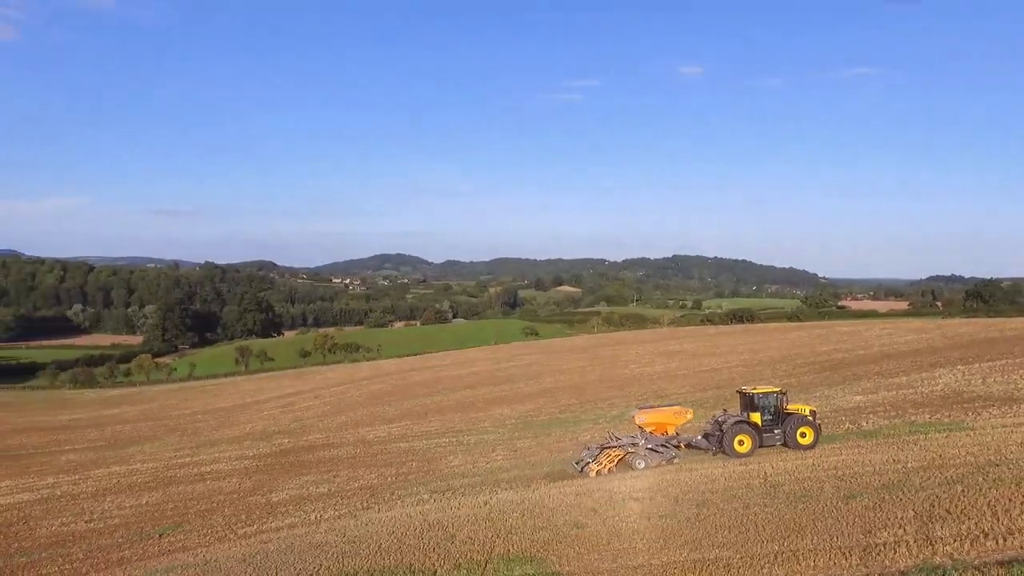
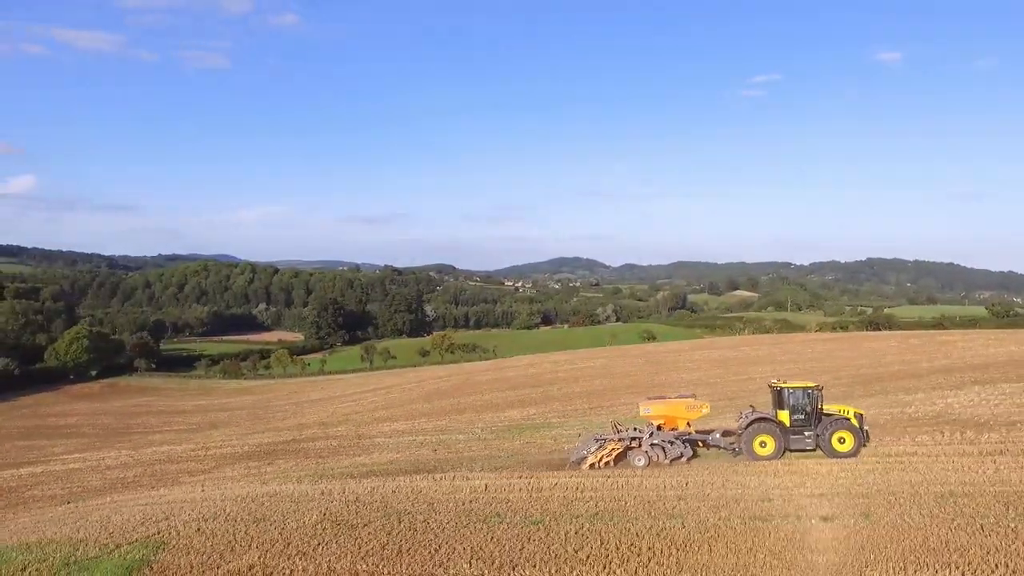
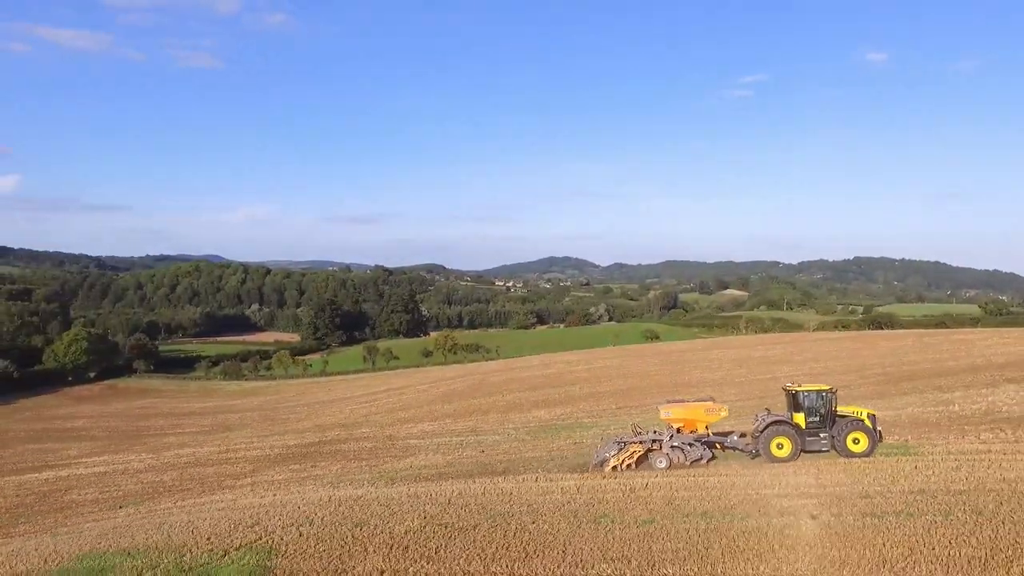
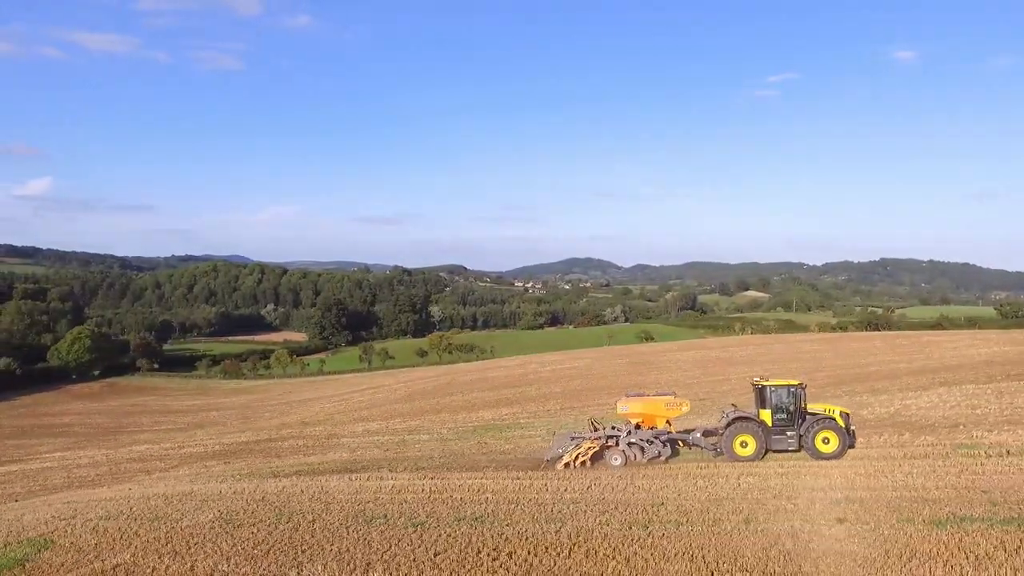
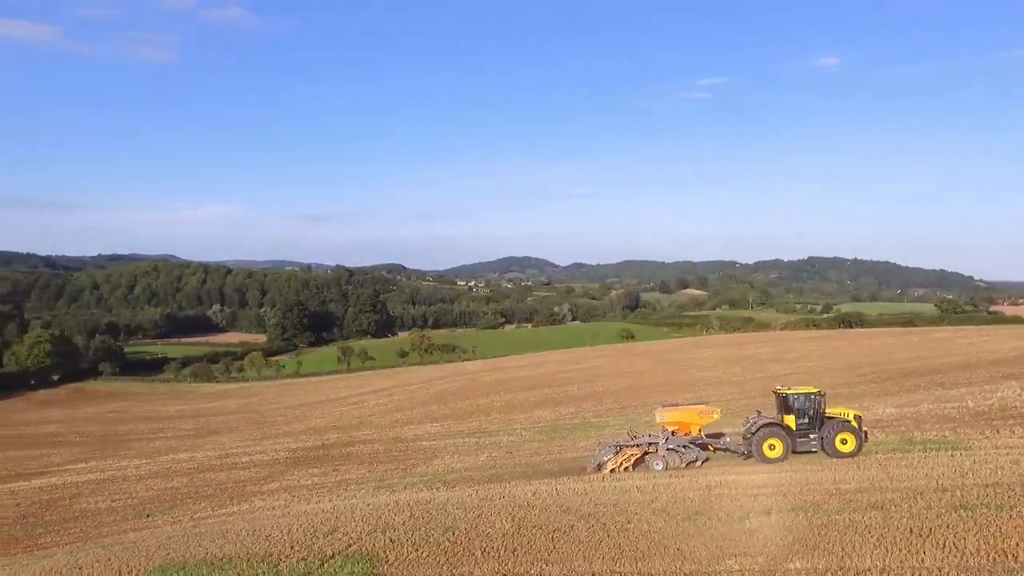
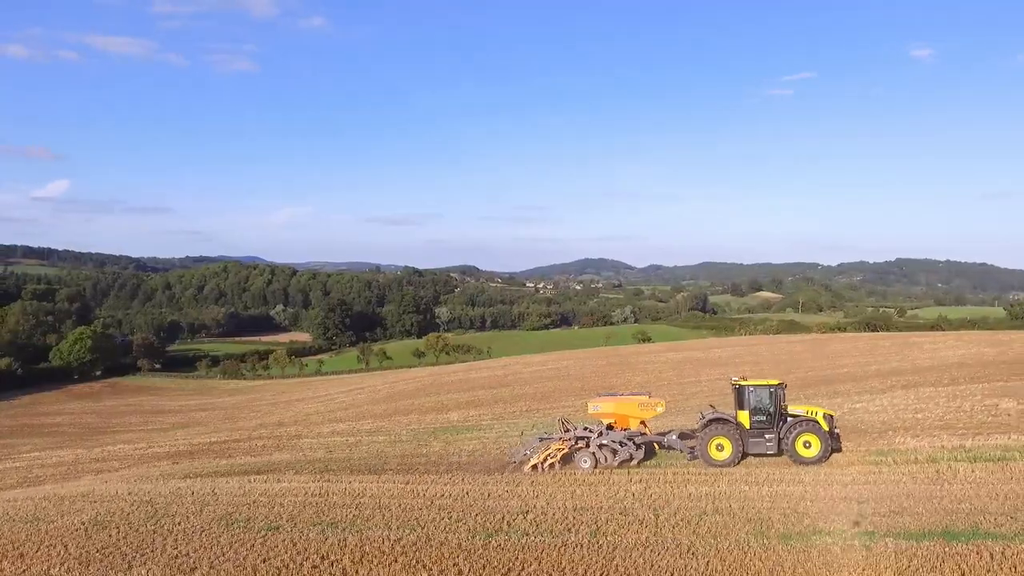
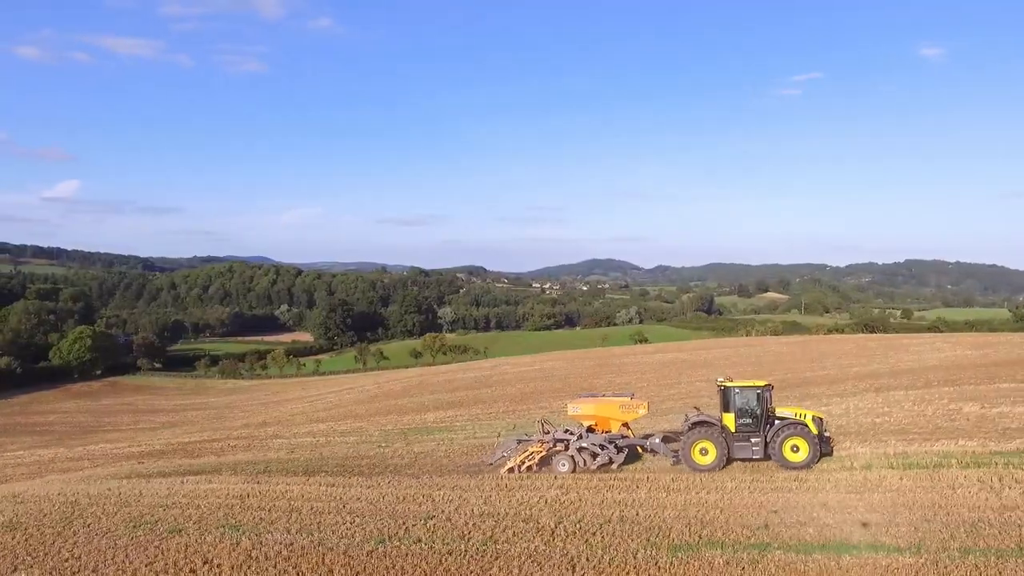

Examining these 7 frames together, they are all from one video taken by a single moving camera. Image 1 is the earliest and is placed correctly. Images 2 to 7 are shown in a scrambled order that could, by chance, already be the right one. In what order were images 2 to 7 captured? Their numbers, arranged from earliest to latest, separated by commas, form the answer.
5, 3, 2, 4, 6, 7
